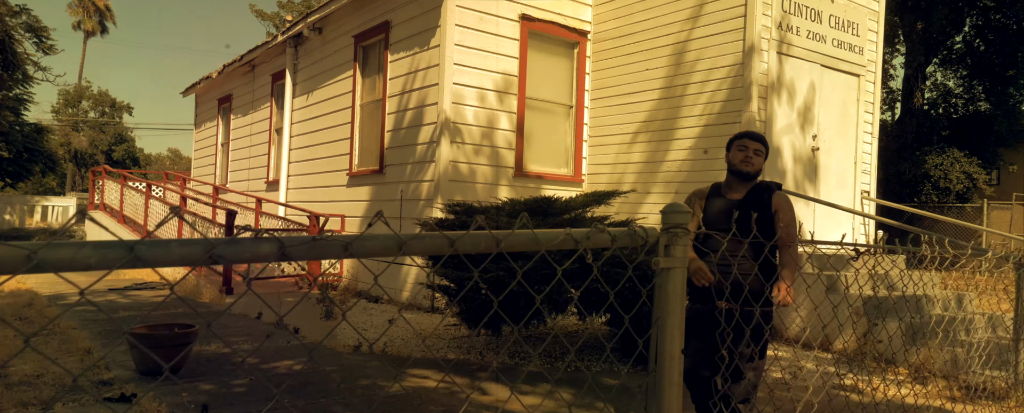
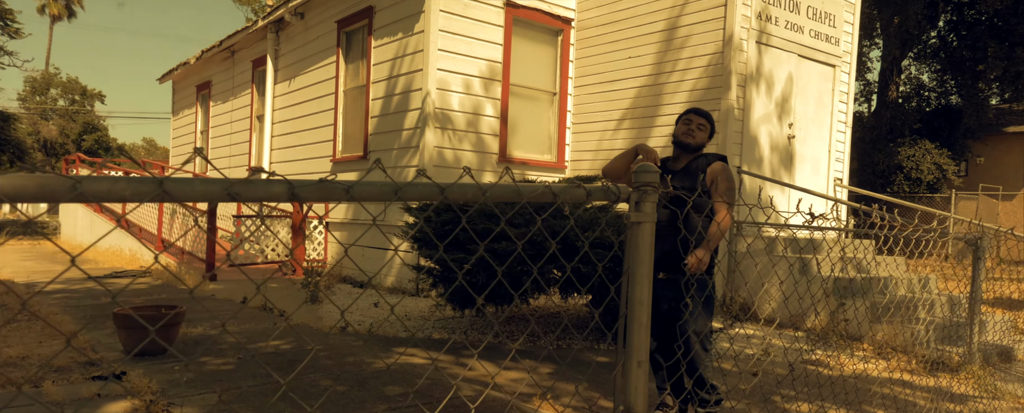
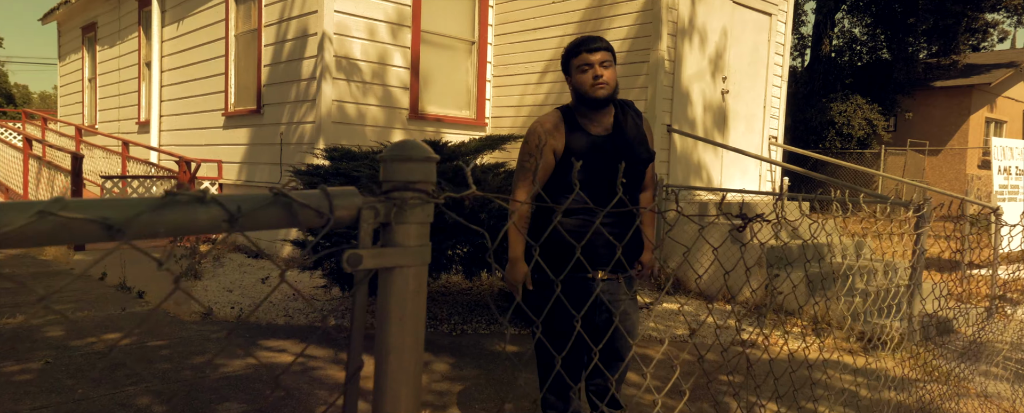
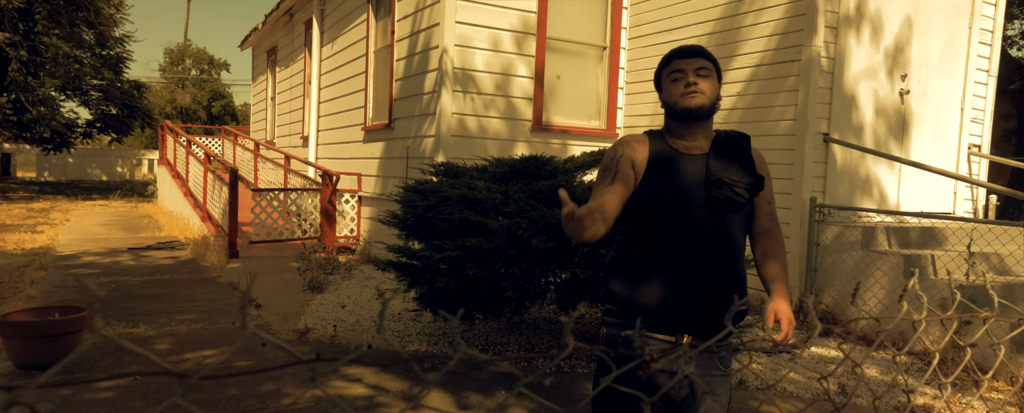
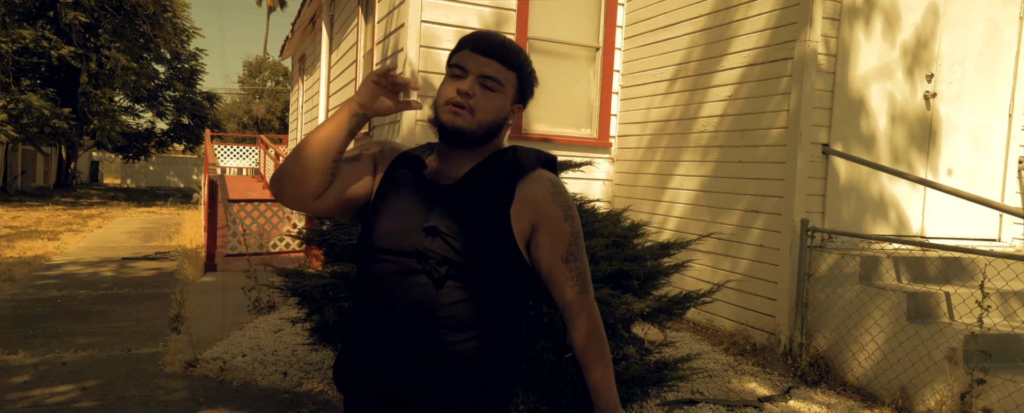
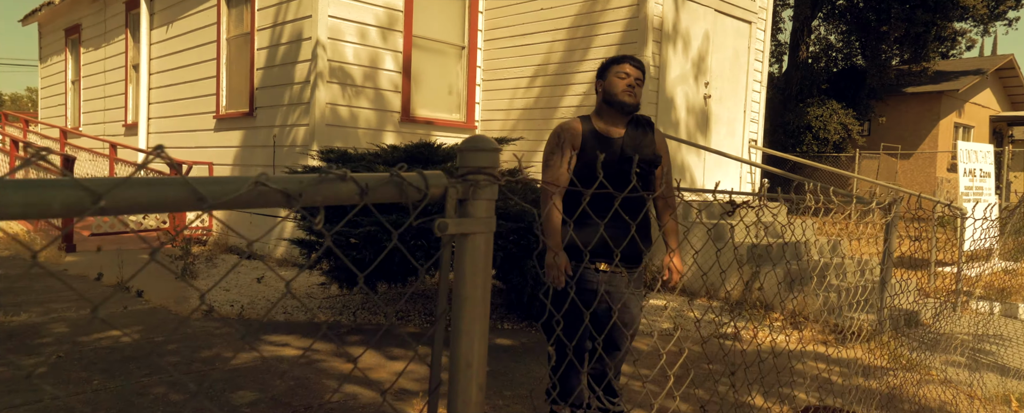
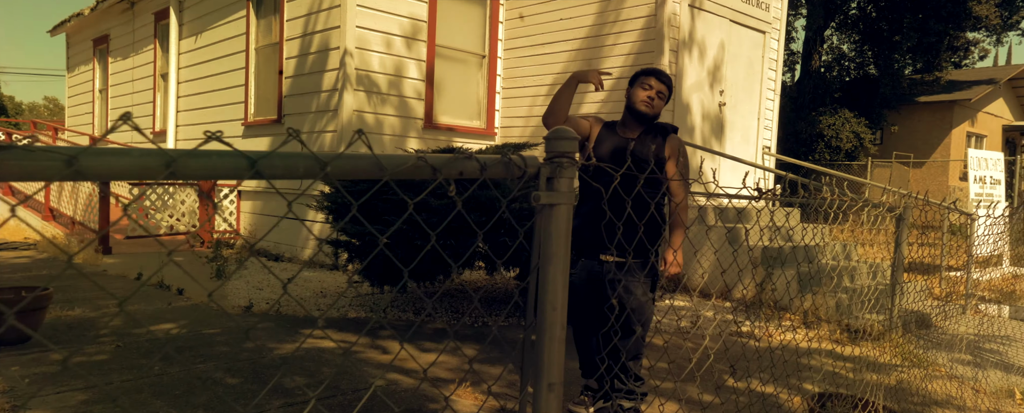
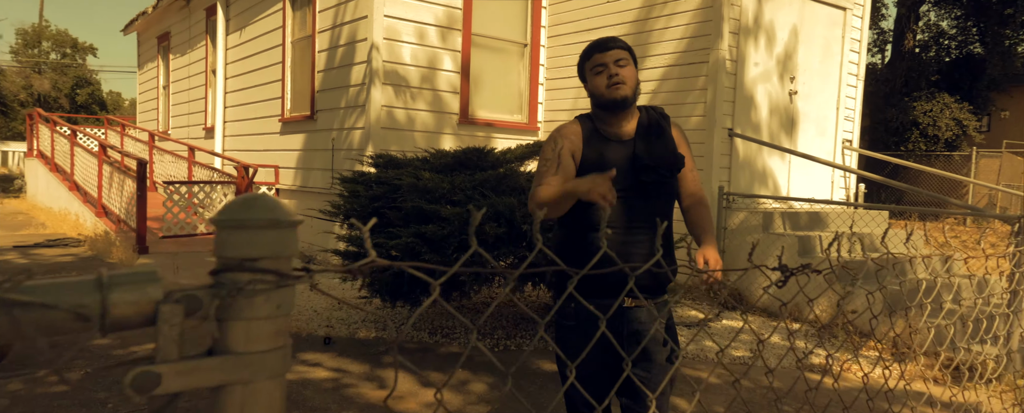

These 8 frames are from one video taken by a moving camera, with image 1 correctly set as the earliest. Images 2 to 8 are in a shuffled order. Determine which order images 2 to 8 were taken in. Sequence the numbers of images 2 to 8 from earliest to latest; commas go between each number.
2, 7, 6, 3, 8, 4, 5
